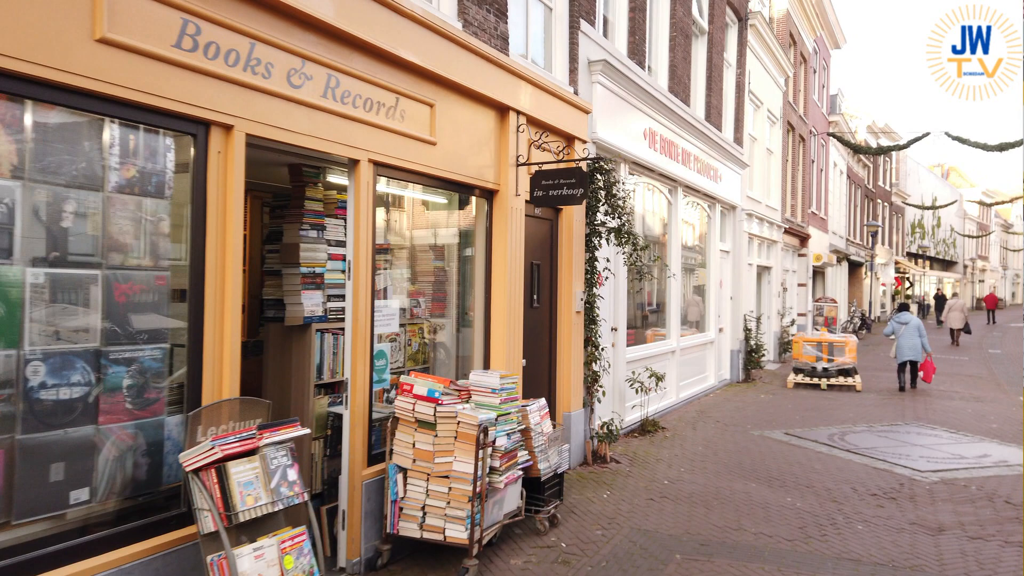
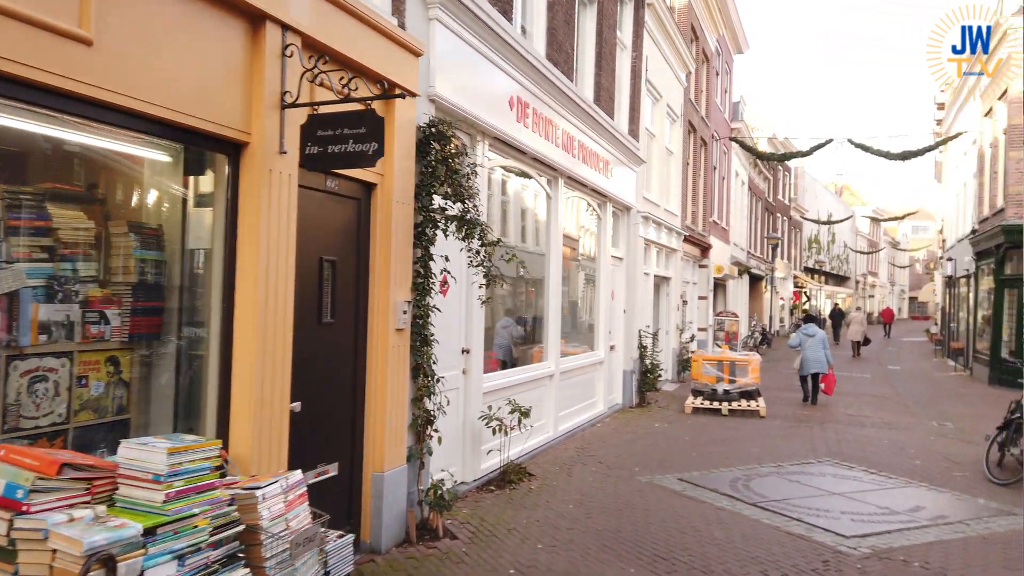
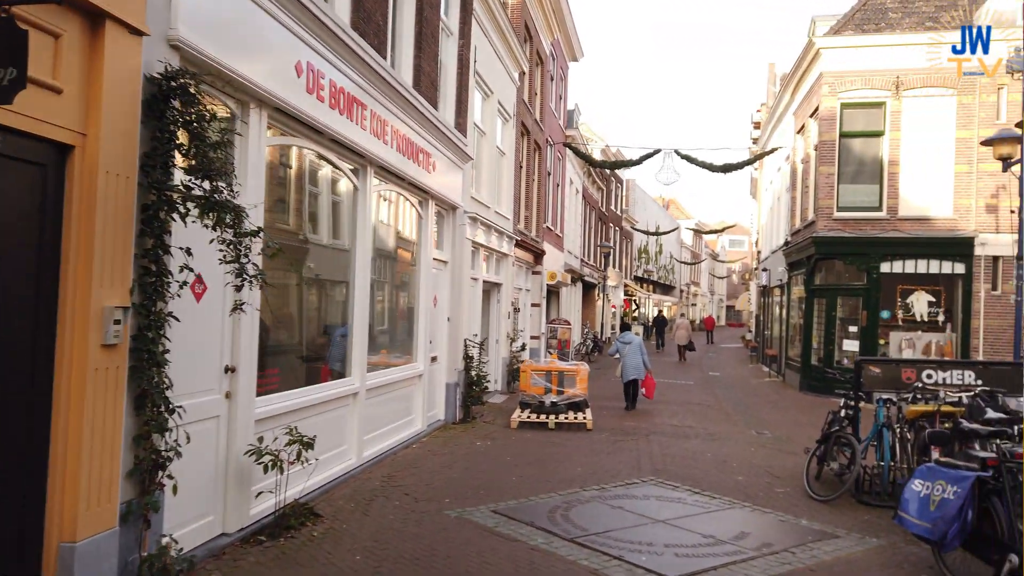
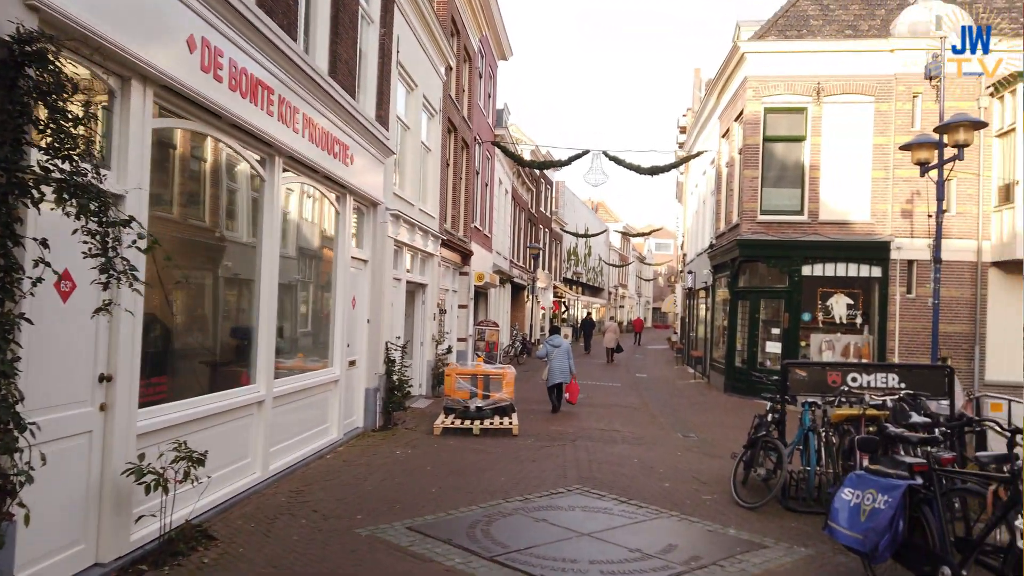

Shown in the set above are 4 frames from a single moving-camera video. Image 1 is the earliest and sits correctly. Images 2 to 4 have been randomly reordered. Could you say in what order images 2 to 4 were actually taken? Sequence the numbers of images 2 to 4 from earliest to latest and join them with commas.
2, 3, 4
